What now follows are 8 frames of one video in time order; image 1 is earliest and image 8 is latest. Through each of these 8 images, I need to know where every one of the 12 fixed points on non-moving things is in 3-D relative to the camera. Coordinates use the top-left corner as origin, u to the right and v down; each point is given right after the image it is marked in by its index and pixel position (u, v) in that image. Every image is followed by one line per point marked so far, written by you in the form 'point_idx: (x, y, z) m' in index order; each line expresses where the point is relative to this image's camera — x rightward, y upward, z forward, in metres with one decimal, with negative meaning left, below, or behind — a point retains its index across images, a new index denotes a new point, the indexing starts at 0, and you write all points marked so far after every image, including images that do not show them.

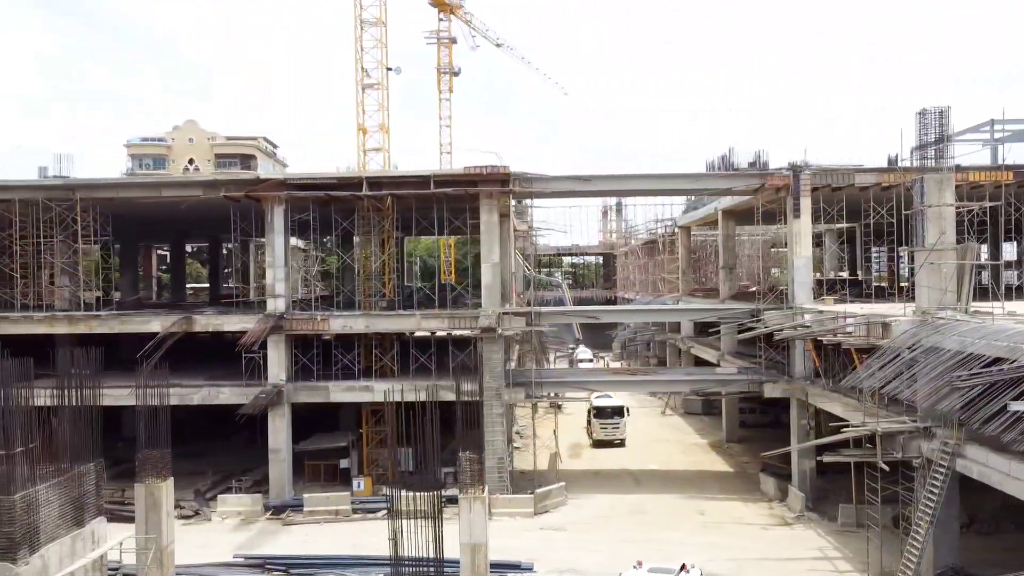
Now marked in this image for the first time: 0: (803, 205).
0: (+5.1, +1.5, +18.1) m
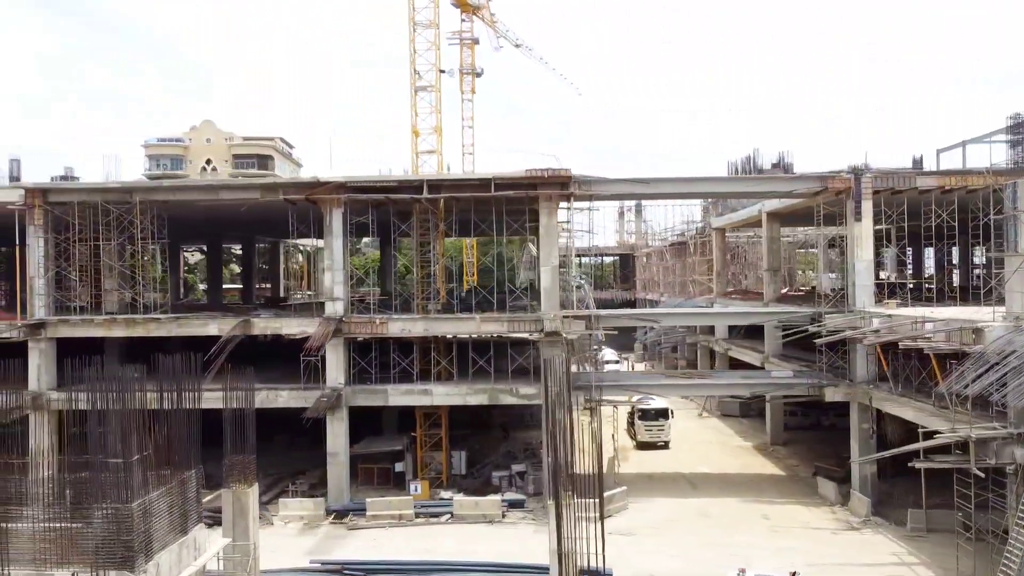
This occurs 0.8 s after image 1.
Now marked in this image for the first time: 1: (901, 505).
0: (+6.2, +1.4, +18.0) m
1: (+6.6, -3.7, +17.4) m
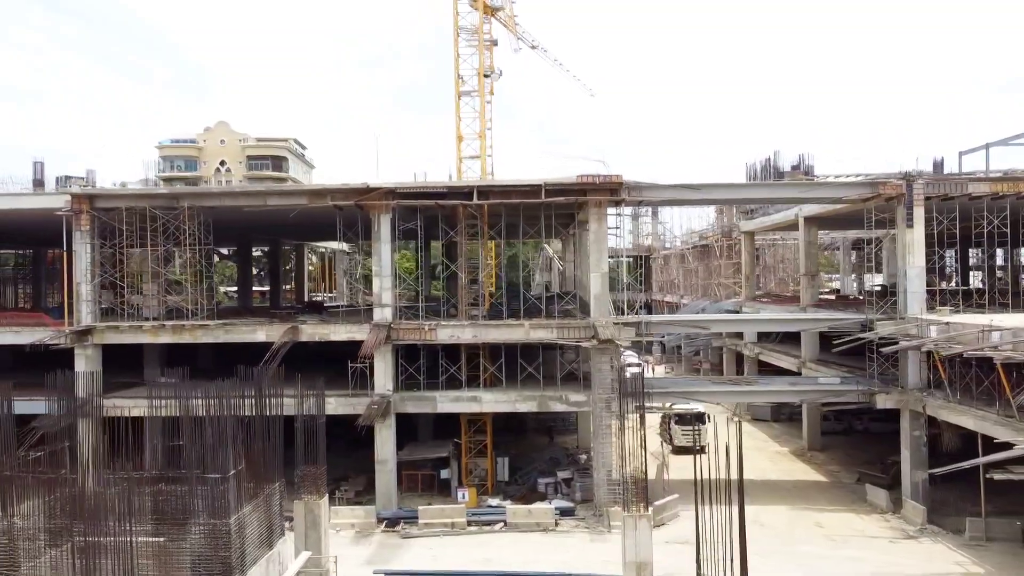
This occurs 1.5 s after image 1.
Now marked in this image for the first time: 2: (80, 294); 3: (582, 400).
0: (+7.1, +1.3, +17.9) m
1: (+7.5, -3.8, +17.3) m
2: (-7.8, -0.1, +18.4) m
3: (+1.2, -2.0, +18.2) m
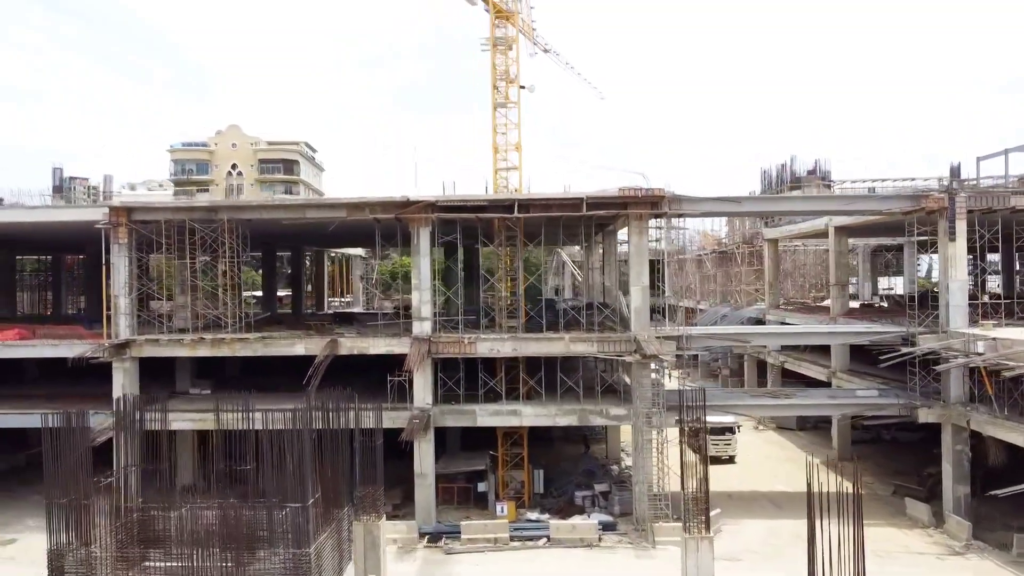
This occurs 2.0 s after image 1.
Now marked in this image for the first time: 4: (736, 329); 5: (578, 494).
0: (+7.8, +1.0, +17.9) m
1: (+8.2, -4.0, +17.2) m
2: (-7.1, -0.3, +18.3) m
3: (+2.0, -2.2, +18.1) m
4: (+4.0, -0.7, +18.3) m
5: (+1.3, -3.9, +19.6) m
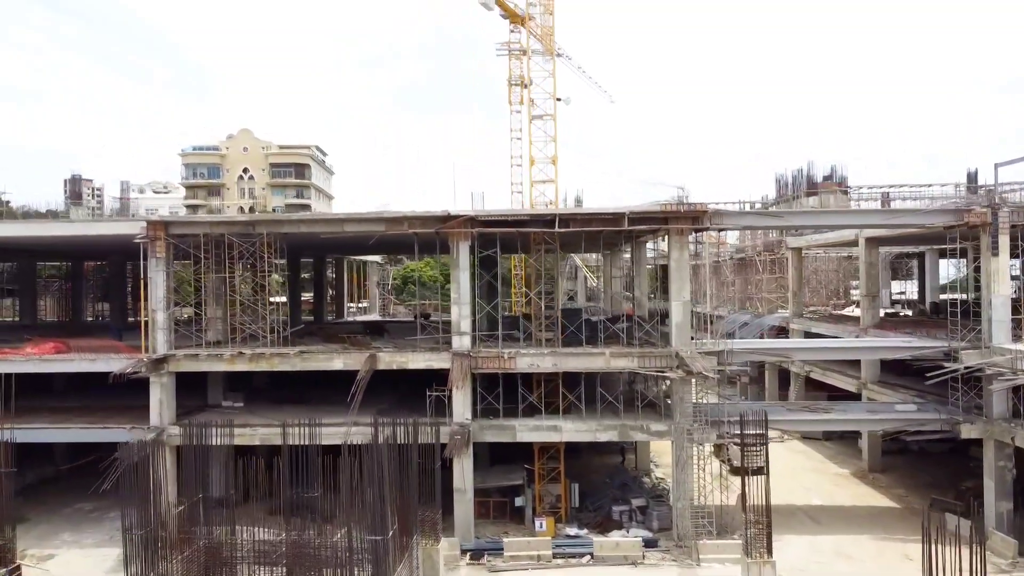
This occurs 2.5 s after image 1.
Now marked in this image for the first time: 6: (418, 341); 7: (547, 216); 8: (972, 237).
0: (+8.5, +0.8, +17.8) m
1: (+8.9, -4.3, +17.2) m
2: (-6.4, -0.6, +18.2) m
3: (+2.7, -2.5, +18.0) m
4: (+4.7, -1.0, +18.2) m
5: (+2.0, -4.2, +19.5) m
6: (-1.7, -1.0, +19.0) m
7: (+0.6, +1.3, +17.9) m
8: (+8.2, +0.9, +18.3) m
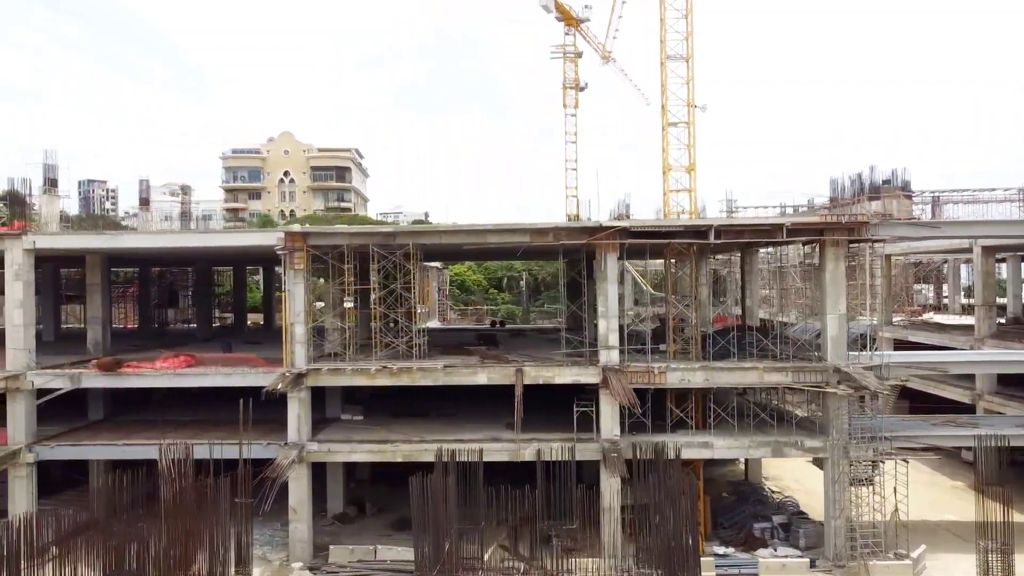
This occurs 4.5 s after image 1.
0: (+11.1, +0.6, +17.3) m
1: (+11.5, -4.5, +16.7) m
2: (-3.8, -0.8, +17.8) m
3: (+5.2, -2.7, +17.6) m
4: (+7.3, -1.2, +17.8) m
5: (+4.6, -4.4, +19.0) m
6: (+0.8, -1.2, +18.6) m
7: (+3.2, +1.0, +17.5) m
8: (+10.8, +0.7, +17.9) m
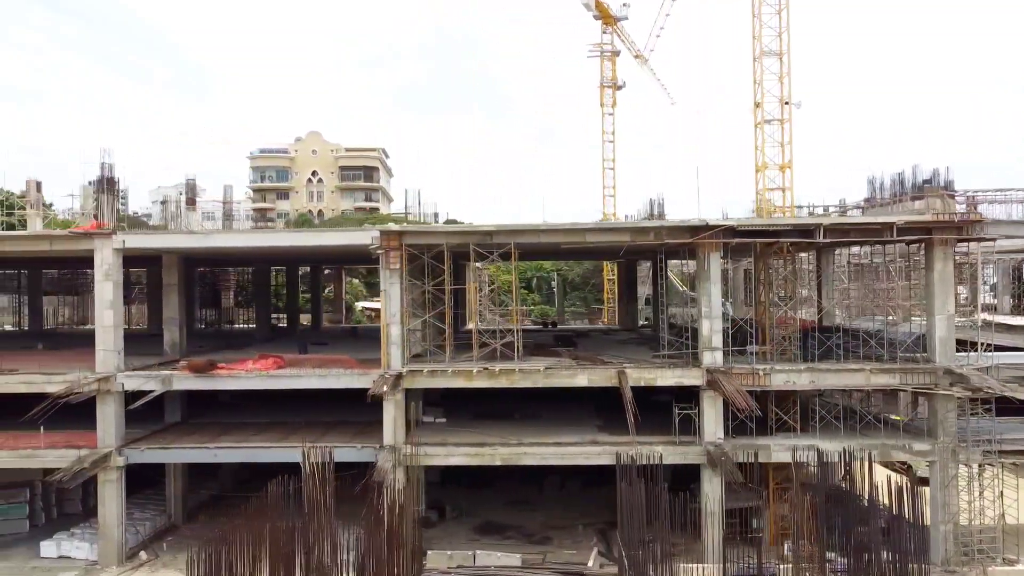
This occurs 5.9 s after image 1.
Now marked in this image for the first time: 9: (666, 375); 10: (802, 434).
0: (+12.8, +0.6, +17.0) m
1: (+13.2, -4.5, +16.4) m
2: (-2.0, -0.8, +17.4) m
3: (+7.0, -2.7, +17.2) m
4: (+9.0, -1.2, +17.5) m
5: (+6.3, -4.4, +18.7) m
6: (+2.6, -1.2, +18.2) m
7: (+4.9, +1.0, +17.1) m
8: (+12.5, +0.7, +17.5) m
9: (+2.6, -1.5, +17.2) m
10: (+4.9, -2.5, +17.7) m
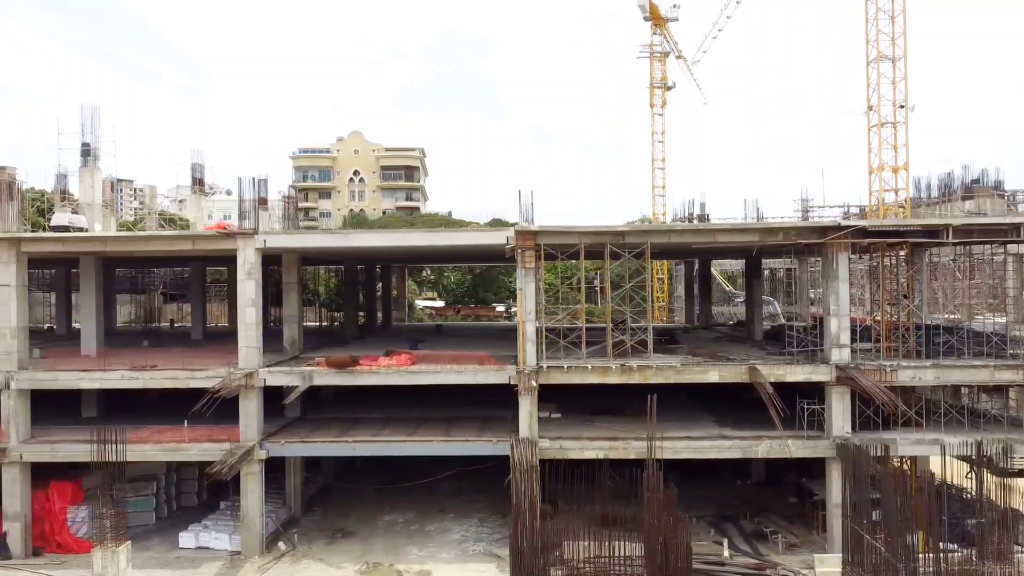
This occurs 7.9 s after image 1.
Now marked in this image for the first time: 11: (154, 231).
0: (+15.1, +0.6, +17.5) m
1: (+15.5, -4.5, +16.9) m
2: (+0.3, -0.8, +18.0) m
3: (+9.3, -2.7, +17.8) m
4: (+11.4, -1.2, +18.0) m
5: (+8.6, -4.4, +19.2) m
6: (+4.9, -1.2, +18.8) m
7: (+7.2, +1.1, +17.6) m
8: (+14.9, +0.7, +18.1) m
9: (+5.0, -1.5, +17.7) m
10: (+7.3, -2.5, +18.2) m
11: (-6.5, +1.0, +18.7) m
